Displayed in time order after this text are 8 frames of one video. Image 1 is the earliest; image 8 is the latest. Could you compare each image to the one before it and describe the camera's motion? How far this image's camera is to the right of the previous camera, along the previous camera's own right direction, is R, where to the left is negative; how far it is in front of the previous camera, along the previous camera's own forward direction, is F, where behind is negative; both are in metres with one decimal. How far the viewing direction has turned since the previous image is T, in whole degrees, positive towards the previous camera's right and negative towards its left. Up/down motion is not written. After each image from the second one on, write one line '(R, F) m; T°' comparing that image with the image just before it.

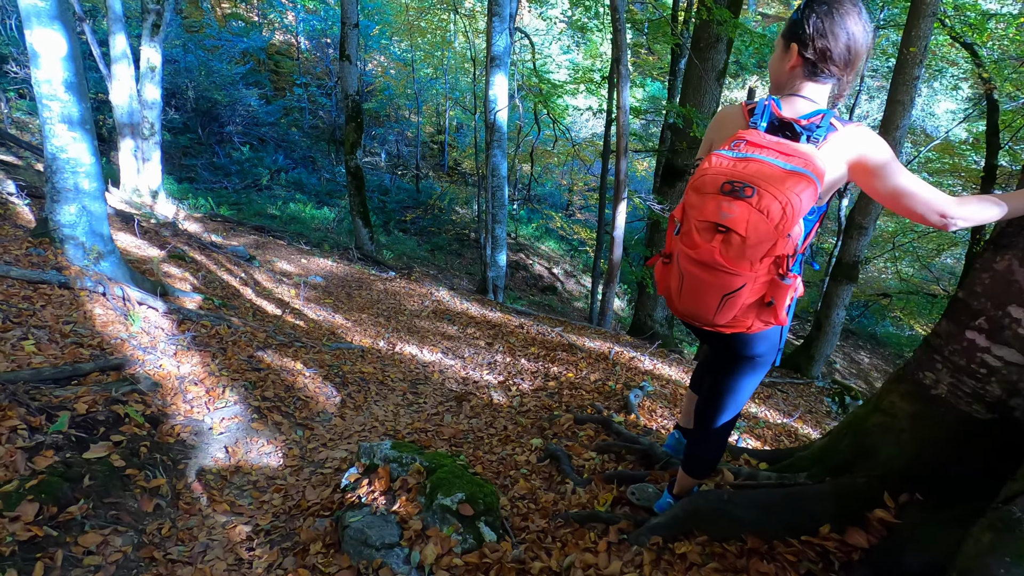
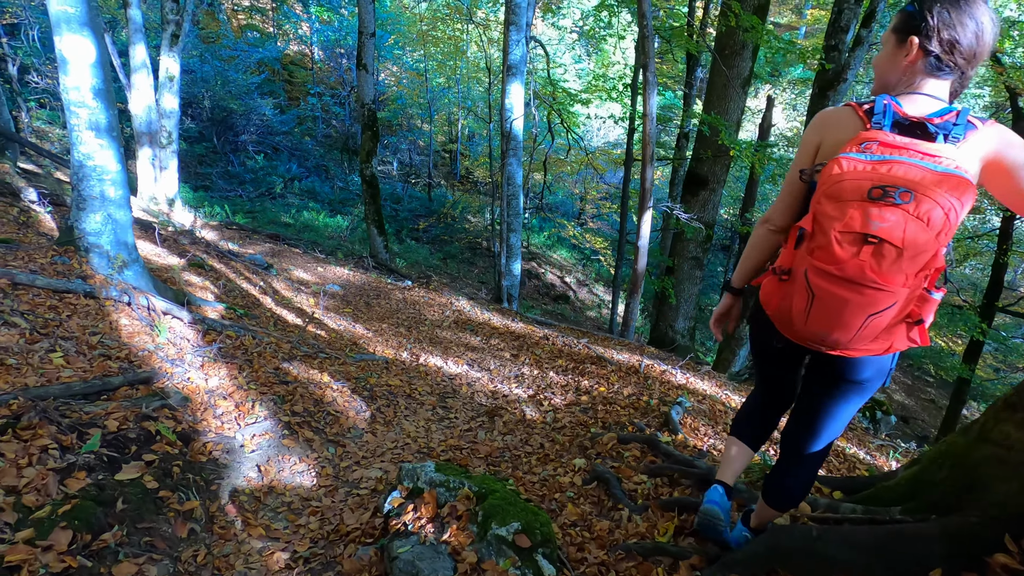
(-0.2, +0.1) m; -1°
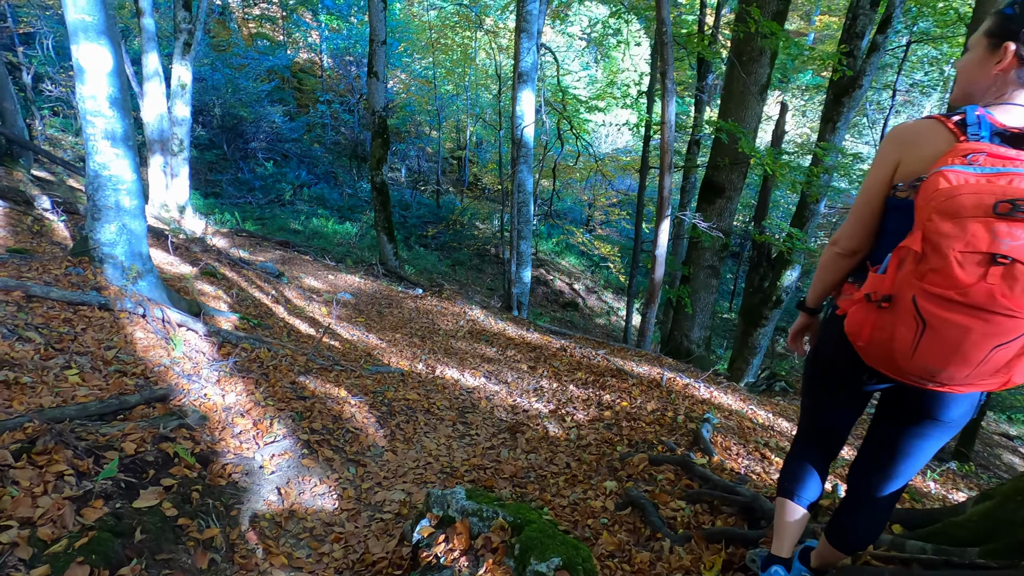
(-0.1, +0.1) m; -1°
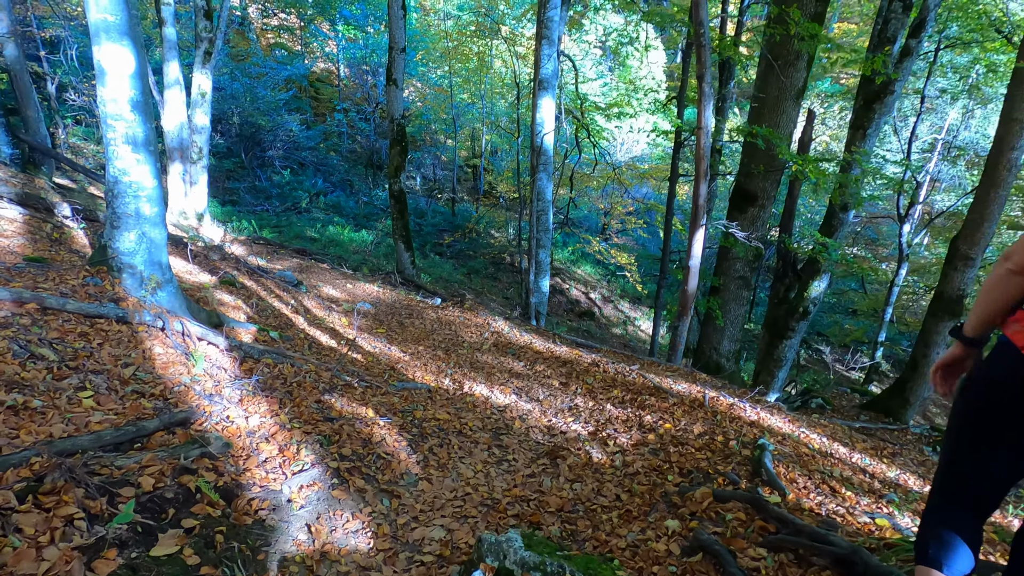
(-0.2, +0.2) m; -1°
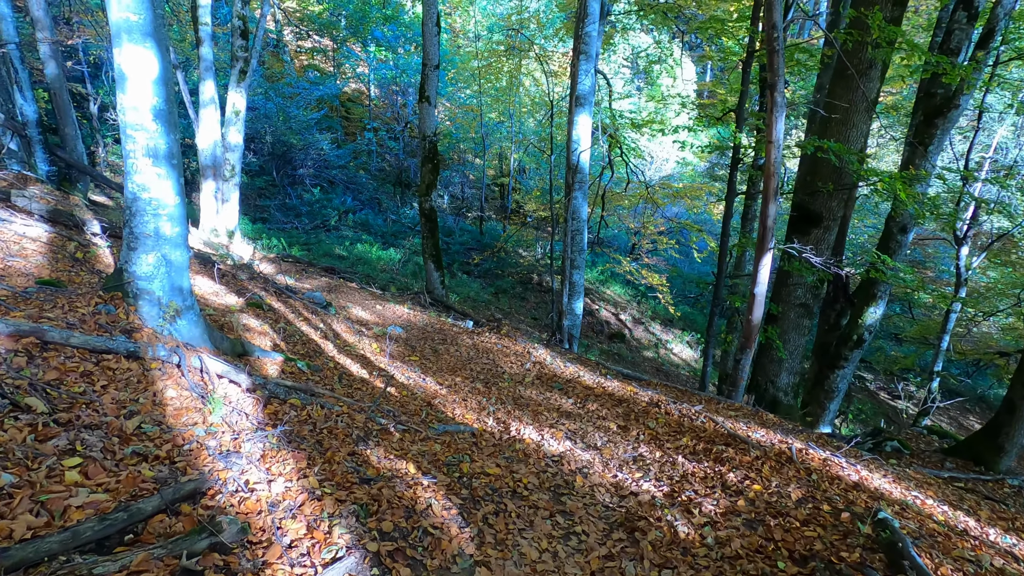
(-0.3, +0.5) m; -2°
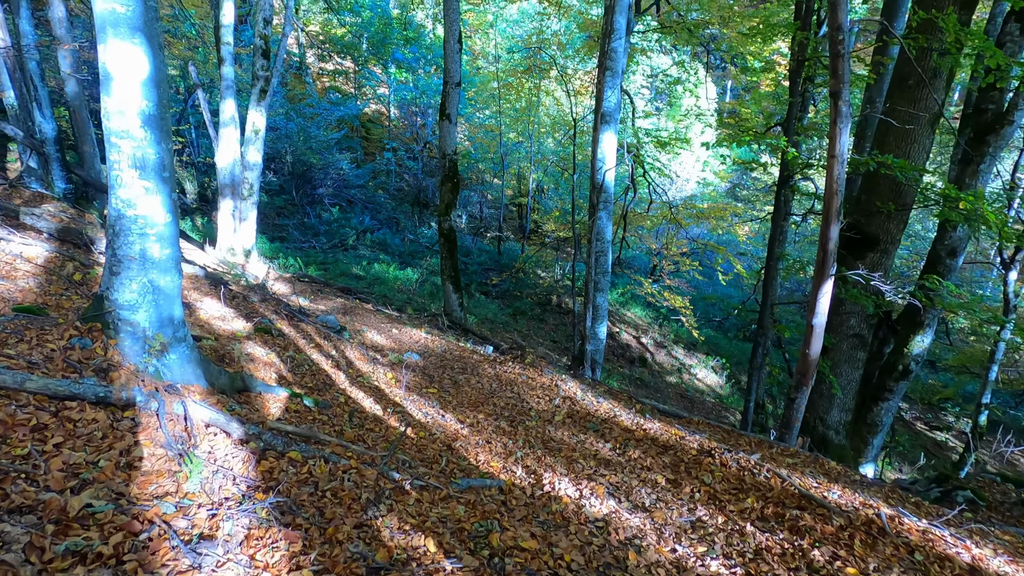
(-0.1, +0.5) m; -2°
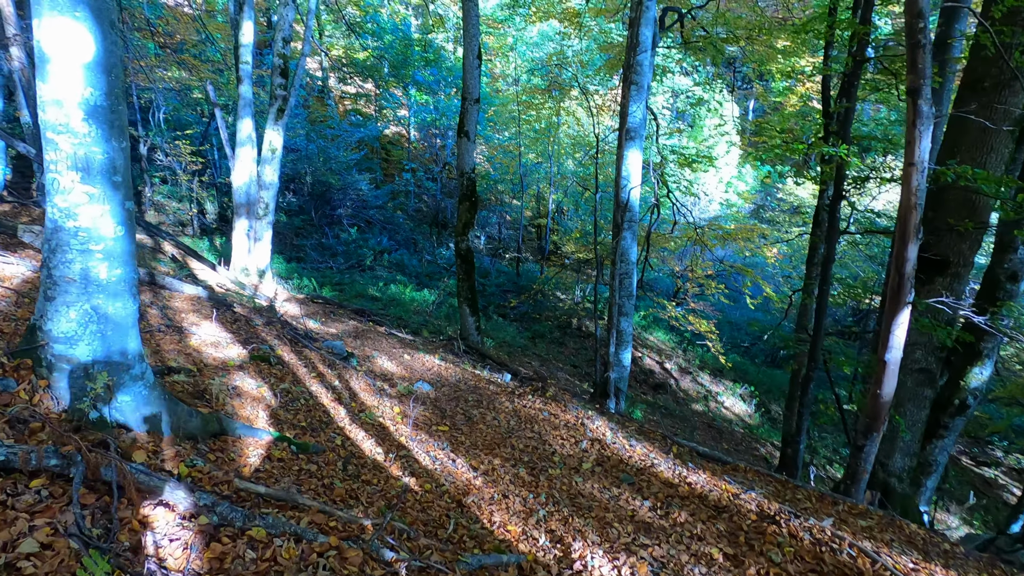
(0.0, +0.6) m; -2°
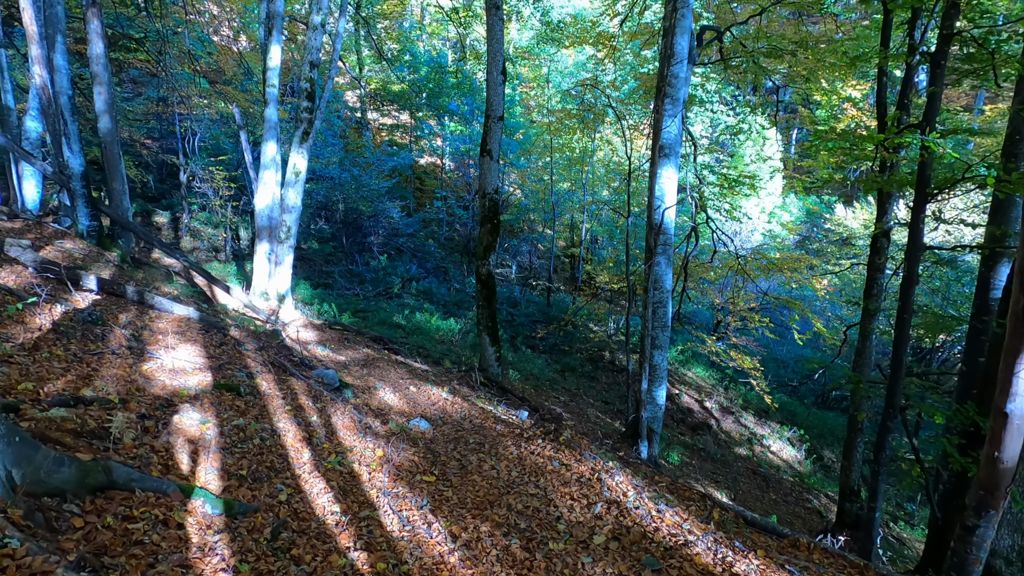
(+0.3, +0.9) m; -4°
